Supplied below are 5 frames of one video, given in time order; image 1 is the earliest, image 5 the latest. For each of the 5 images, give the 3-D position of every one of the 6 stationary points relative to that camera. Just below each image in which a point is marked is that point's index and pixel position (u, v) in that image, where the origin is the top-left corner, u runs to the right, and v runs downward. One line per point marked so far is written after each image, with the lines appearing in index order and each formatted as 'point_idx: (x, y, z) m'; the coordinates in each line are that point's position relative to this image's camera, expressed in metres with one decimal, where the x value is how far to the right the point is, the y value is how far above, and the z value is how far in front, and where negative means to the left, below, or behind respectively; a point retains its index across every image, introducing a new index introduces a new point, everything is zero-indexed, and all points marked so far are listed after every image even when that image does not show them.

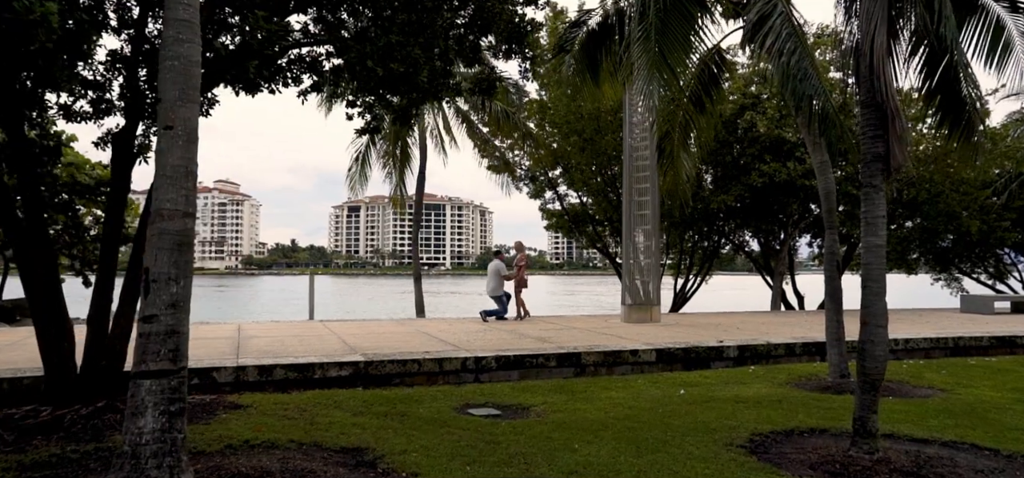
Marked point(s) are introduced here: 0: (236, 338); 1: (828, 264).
0: (-4.0, -1.4, +9.5) m
1: (+3.6, -0.3, +7.5) m
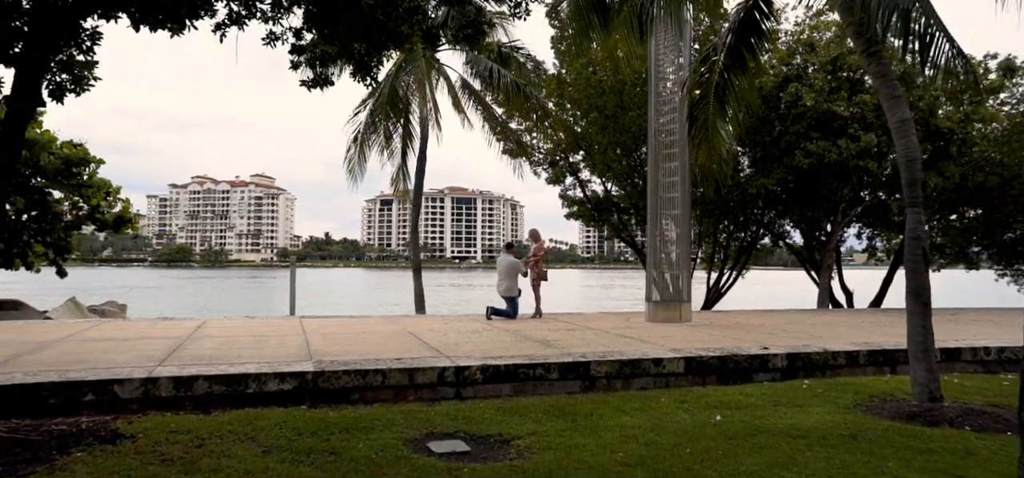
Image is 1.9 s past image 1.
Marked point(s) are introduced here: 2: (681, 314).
0: (-4.0, -1.2, +8.0) m
1: (+3.5, -0.1, +5.7) m
2: (+3.1, -1.4, +12.0) m
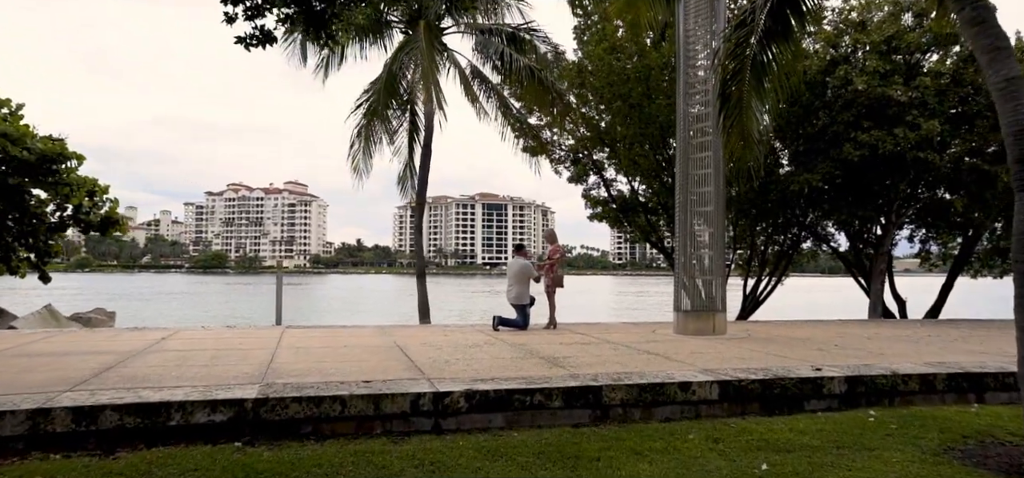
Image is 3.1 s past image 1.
0: (-4.0, -1.2, +7.0) m
1: (+3.3, -0.1, +4.3) m
2: (+3.3, -1.4, +10.6) m
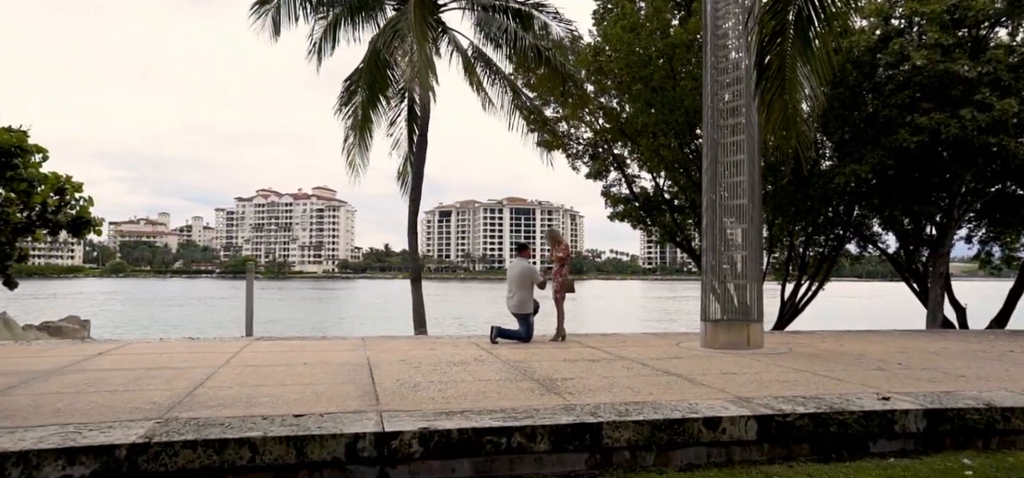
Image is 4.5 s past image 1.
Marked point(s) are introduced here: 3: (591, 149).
0: (-4.1, -1.2, +5.8) m
1: (+3.1, 0.0, +2.8) m
2: (+3.3, -1.4, +9.2) m
3: (+1.9, +2.2, +16.1) m
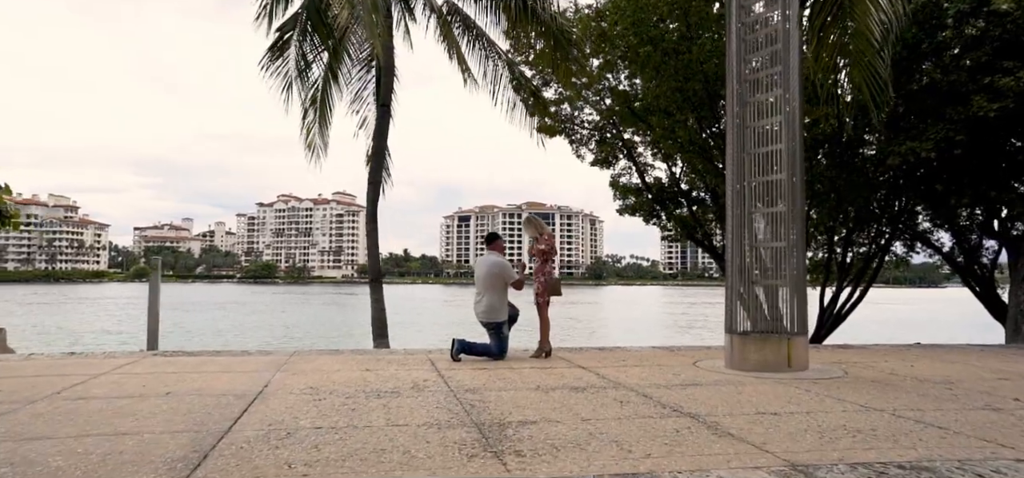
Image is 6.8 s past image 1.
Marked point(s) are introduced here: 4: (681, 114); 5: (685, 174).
0: (-4.6, -1.0, +4.0) m
1: (+2.6, +0.2, +0.8) m
2: (+3.0, -1.2, +7.1) m
3: (+1.8, +2.3, +14.1) m
4: (+2.9, +2.1, +11.4) m
5: (+3.5, +1.3, +13.3) m
